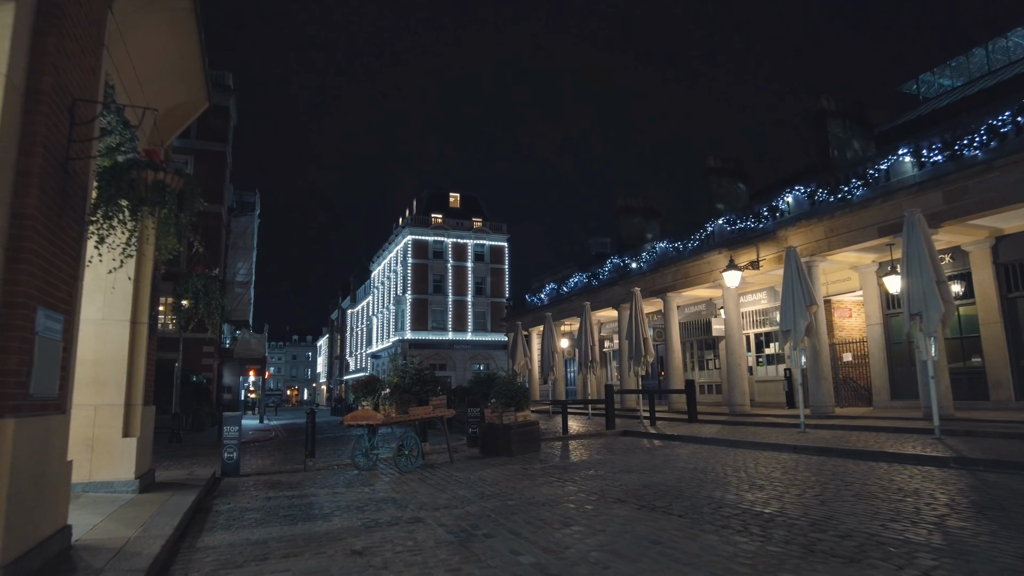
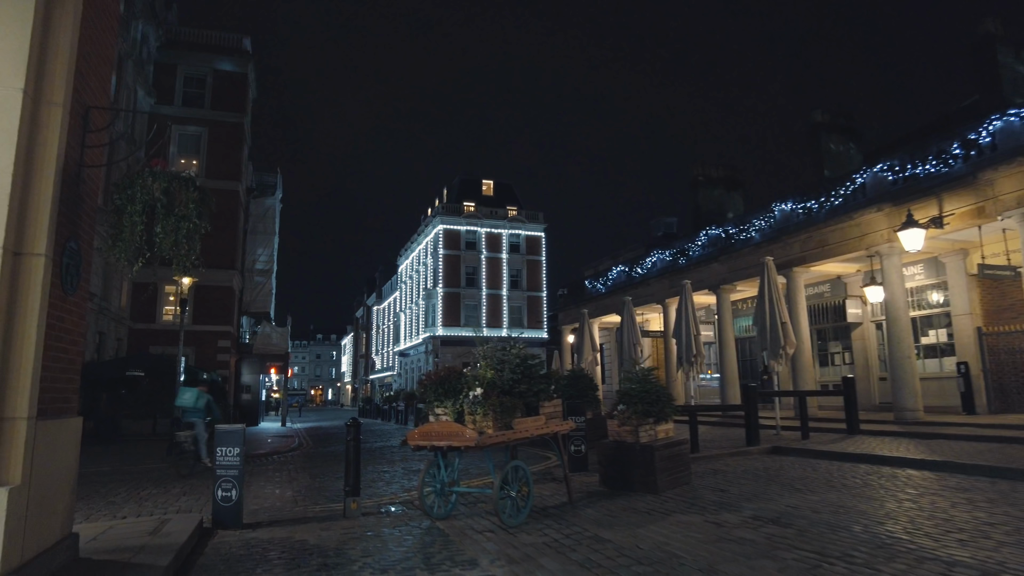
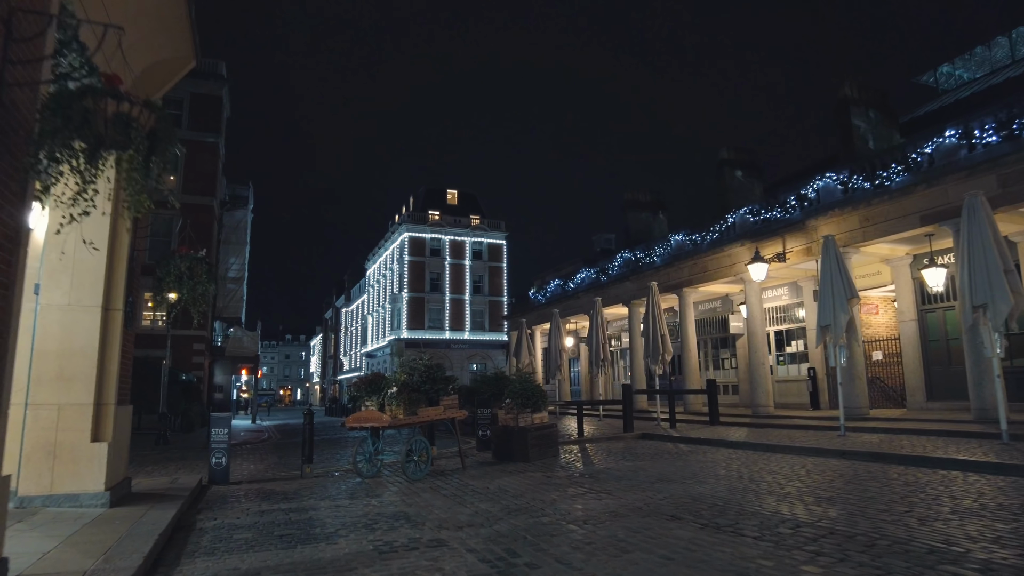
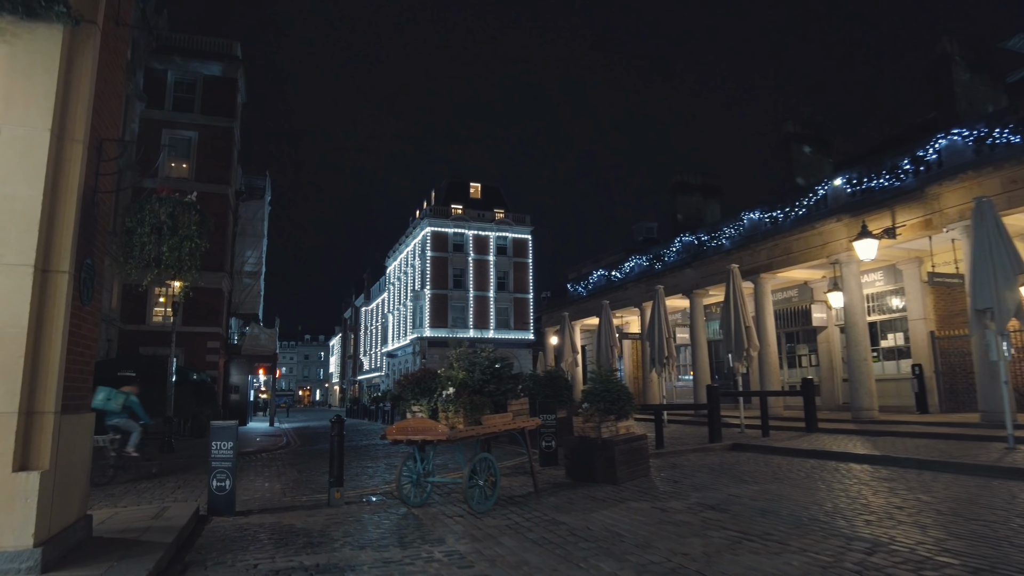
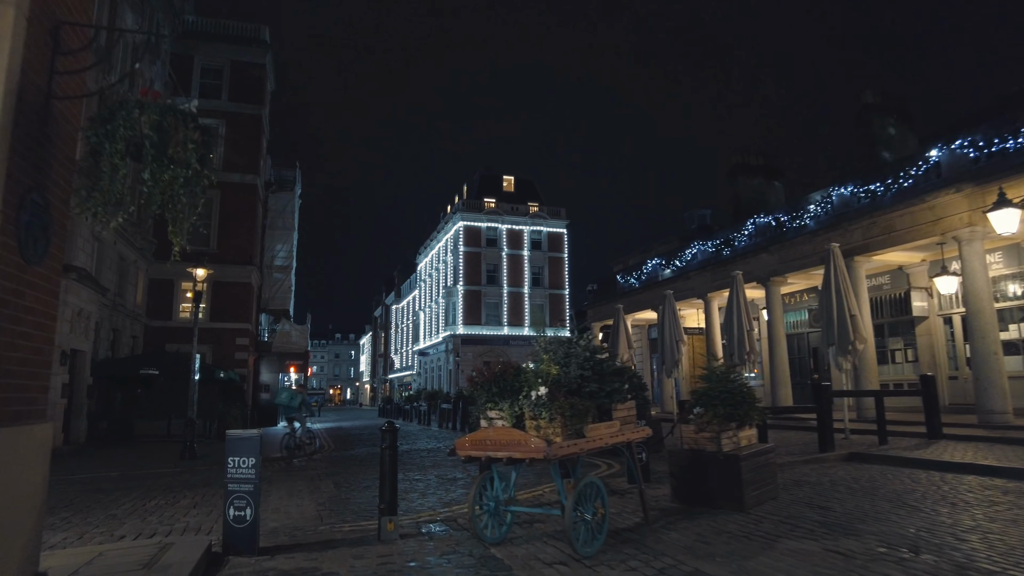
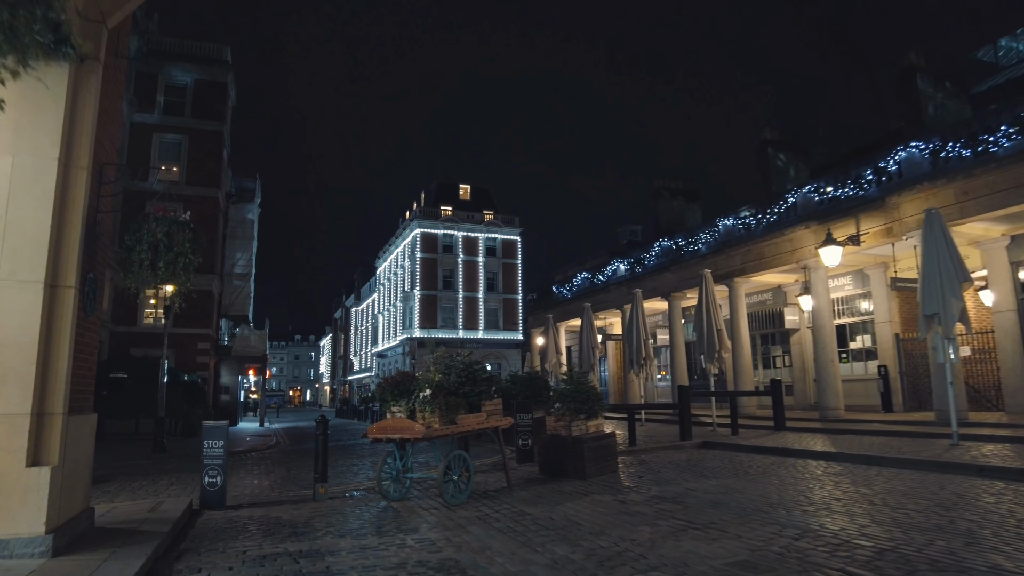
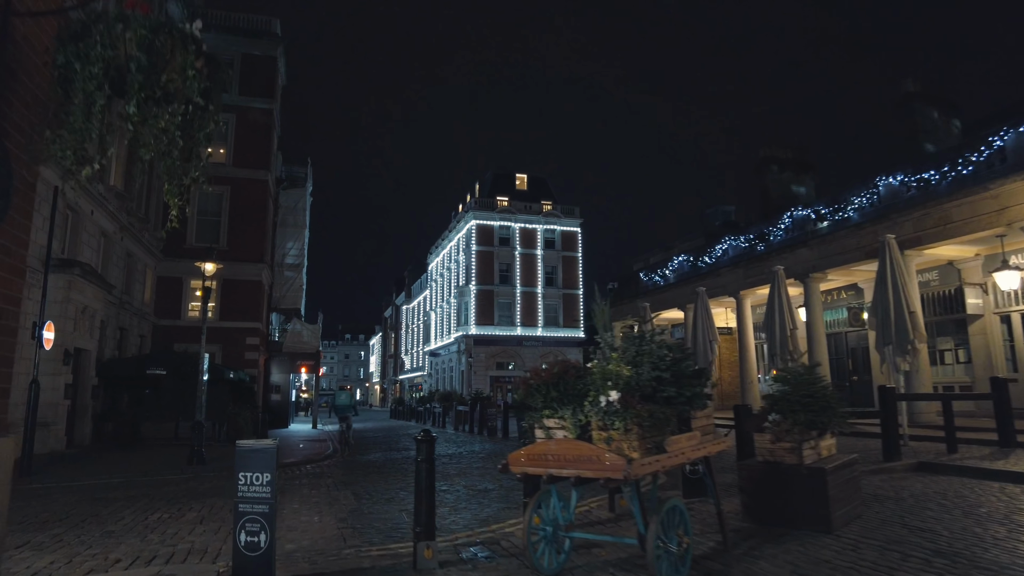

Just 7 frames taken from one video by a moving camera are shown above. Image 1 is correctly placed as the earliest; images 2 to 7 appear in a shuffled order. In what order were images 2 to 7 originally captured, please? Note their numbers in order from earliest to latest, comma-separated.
3, 6, 4, 2, 5, 7
